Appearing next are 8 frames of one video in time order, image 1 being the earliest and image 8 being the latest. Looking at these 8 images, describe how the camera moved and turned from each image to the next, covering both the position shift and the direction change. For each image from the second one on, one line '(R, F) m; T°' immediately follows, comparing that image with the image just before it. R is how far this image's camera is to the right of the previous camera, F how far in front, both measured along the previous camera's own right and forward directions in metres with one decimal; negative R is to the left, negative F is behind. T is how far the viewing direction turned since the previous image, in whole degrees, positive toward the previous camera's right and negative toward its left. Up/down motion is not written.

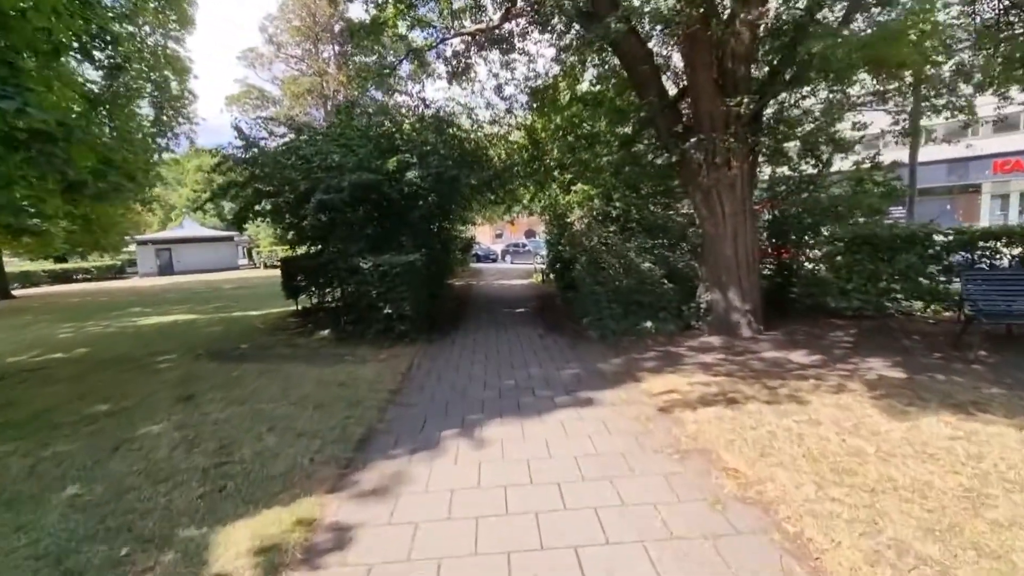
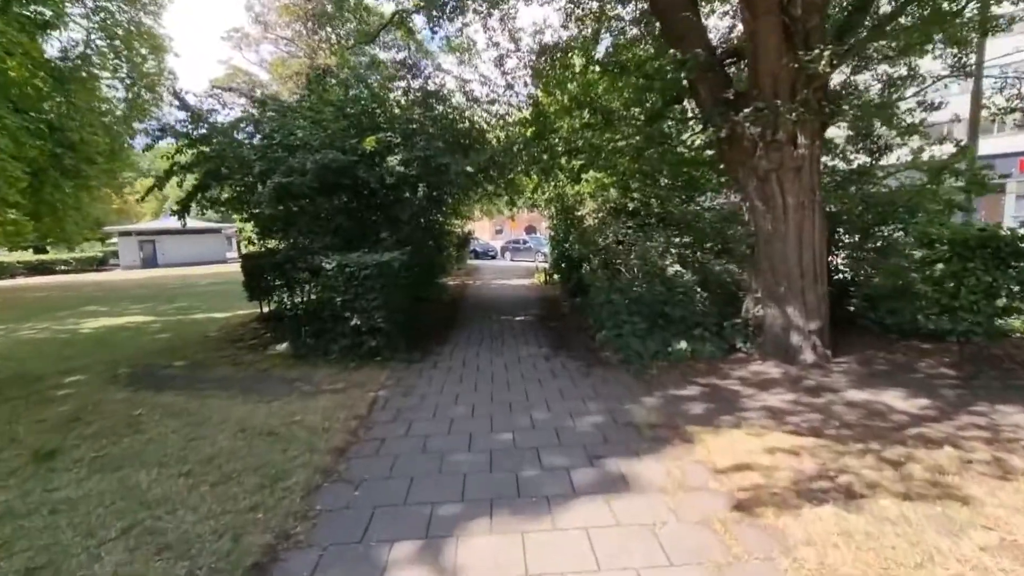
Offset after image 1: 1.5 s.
(0.0, +1.6) m; 0°
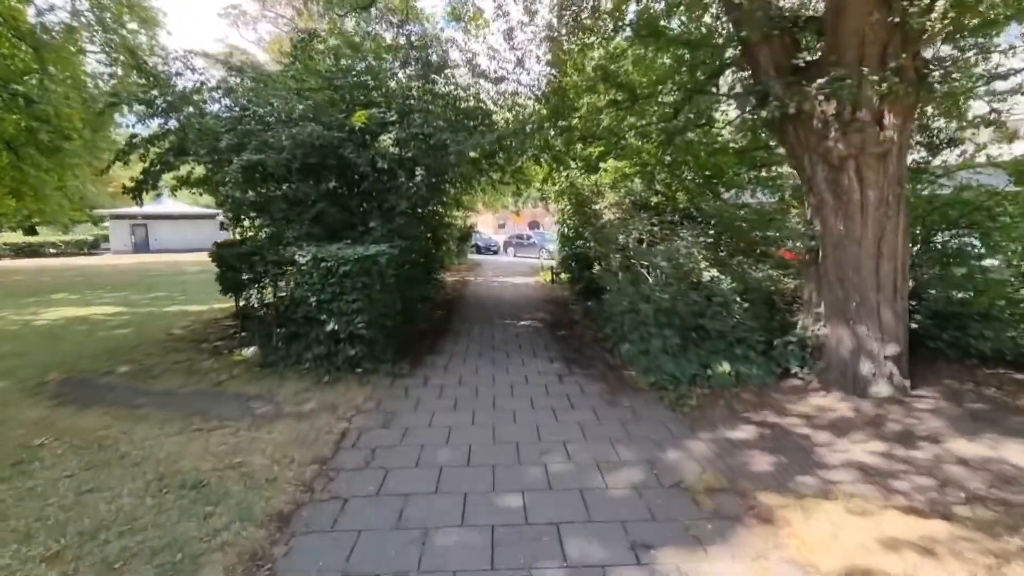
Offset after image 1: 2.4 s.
(-0.1, +1.1) m; 0°
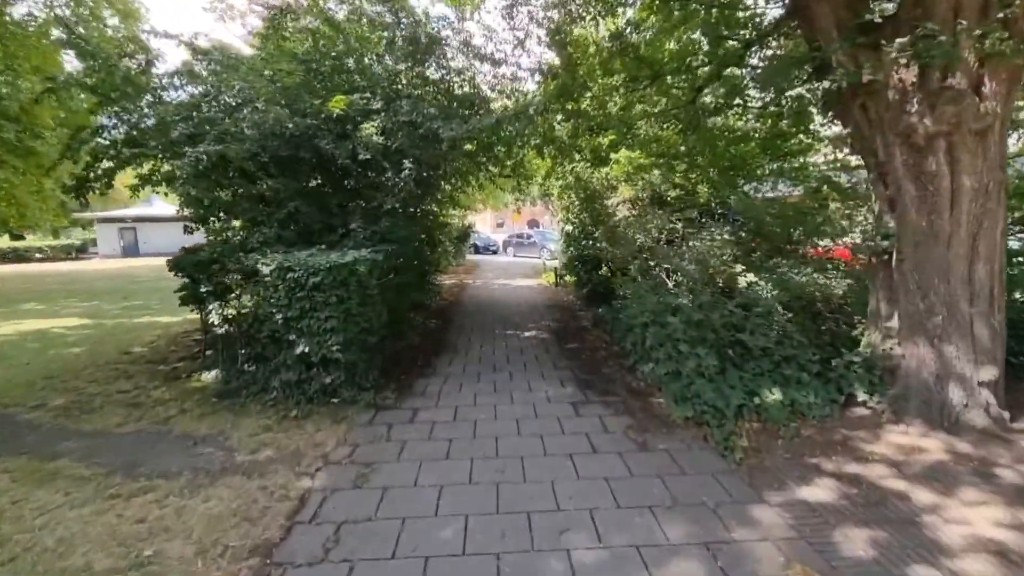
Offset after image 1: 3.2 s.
(0.0, +0.9) m; 0°
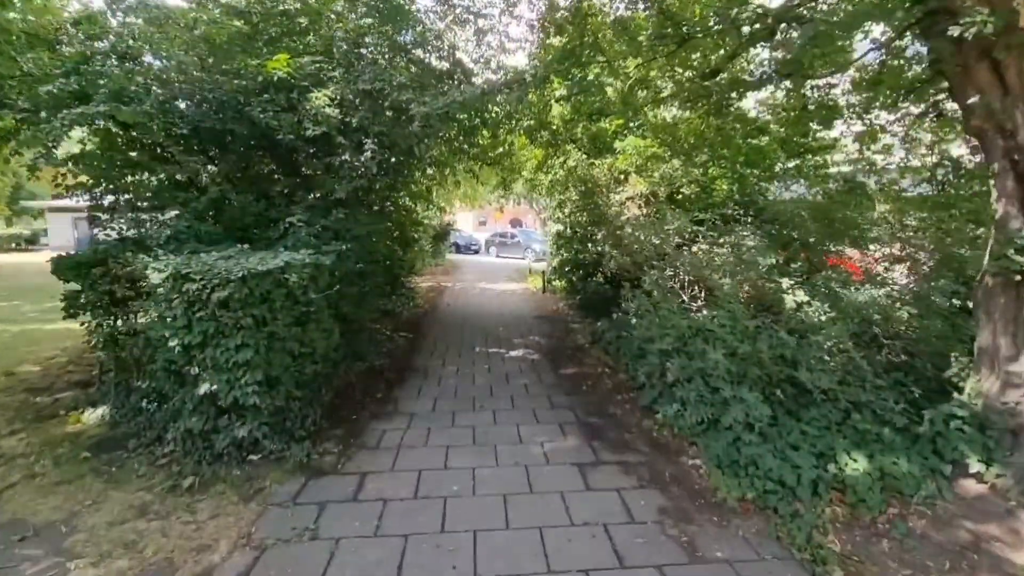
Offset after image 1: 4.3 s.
(0.0, +1.2) m; +2°
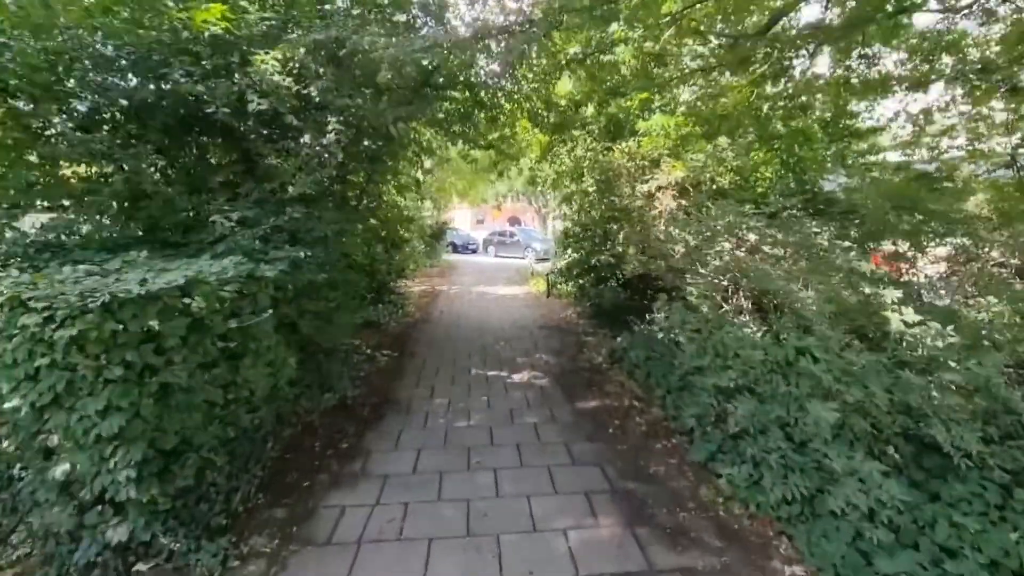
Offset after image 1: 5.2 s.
(0.0, +1.1) m; 0°
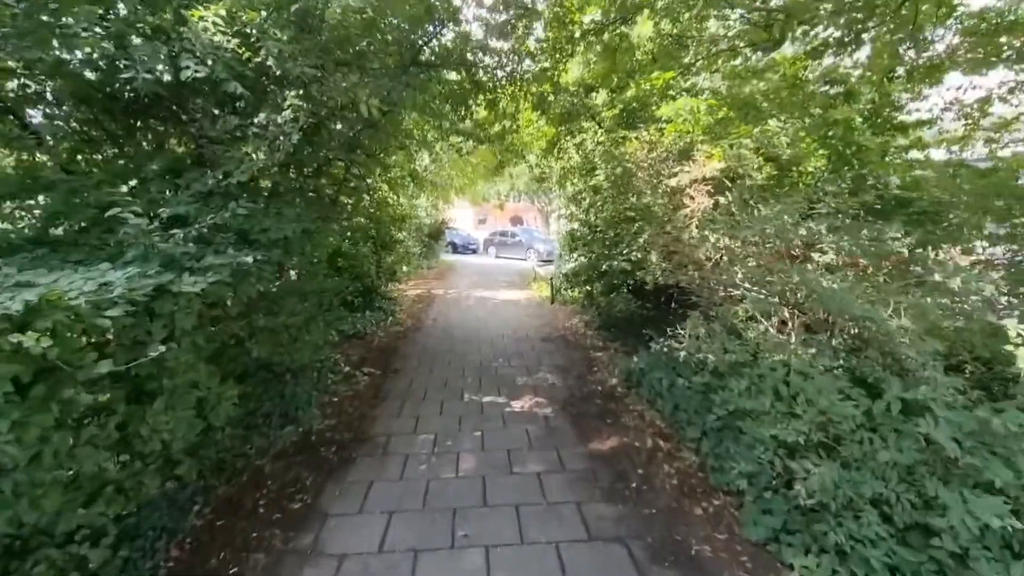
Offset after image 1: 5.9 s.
(0.0, +0.8) m; 0°
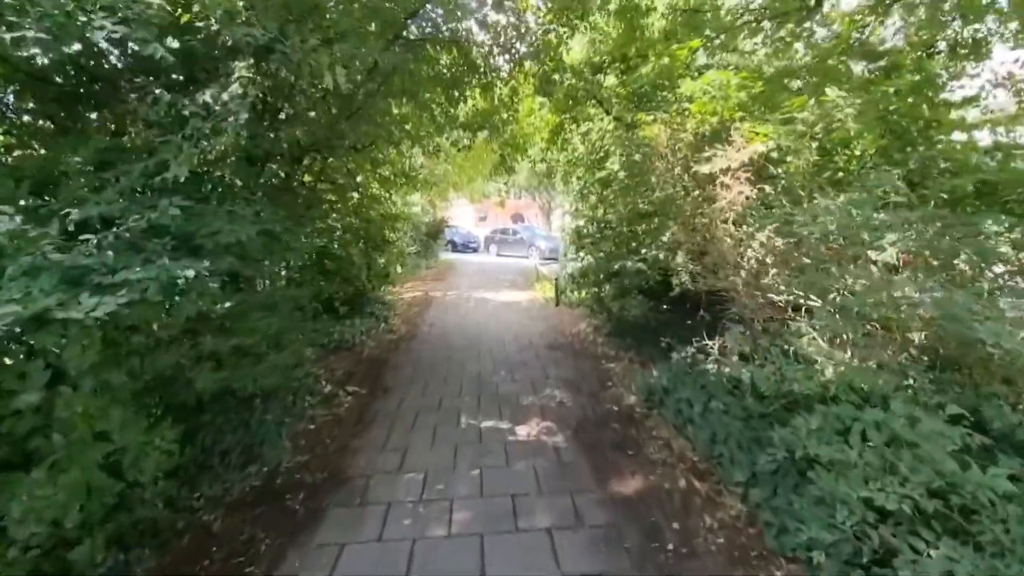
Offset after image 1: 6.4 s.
(0.0, +0.6) m; 0°
